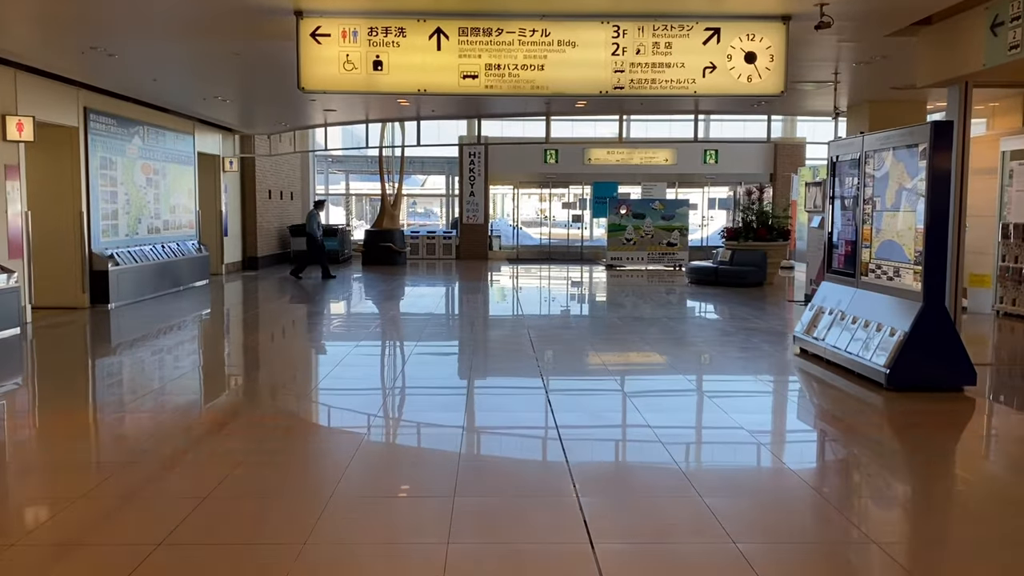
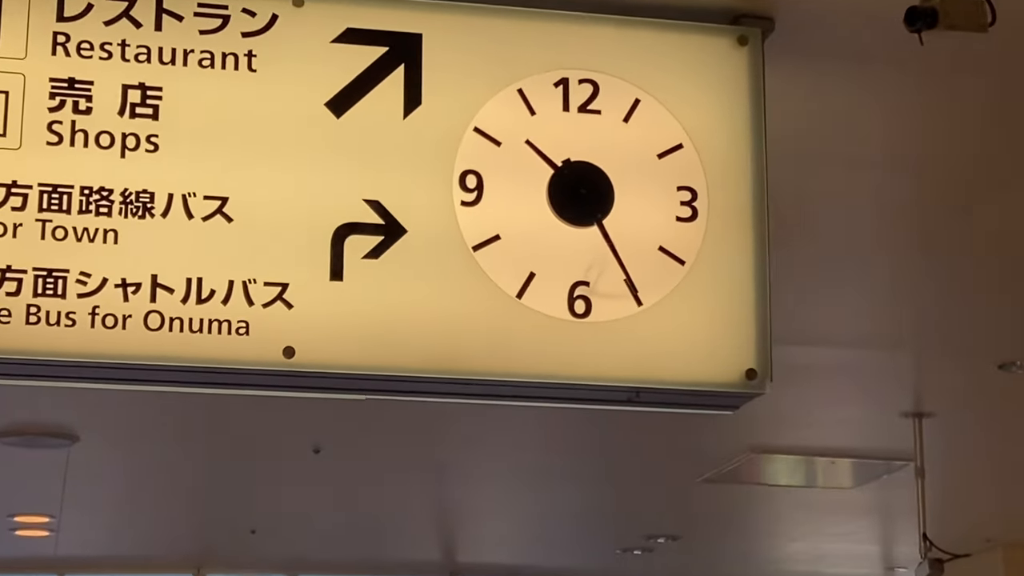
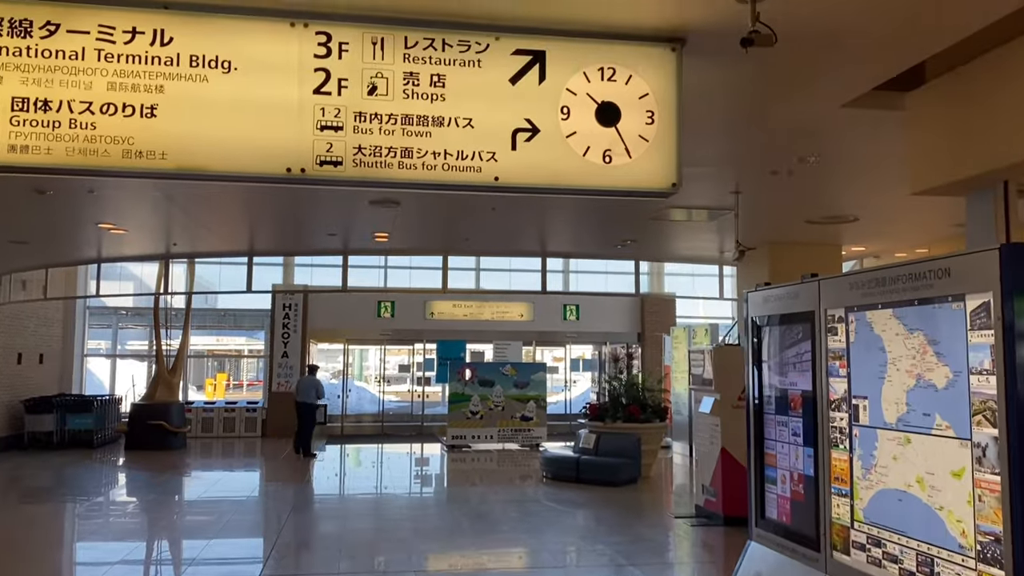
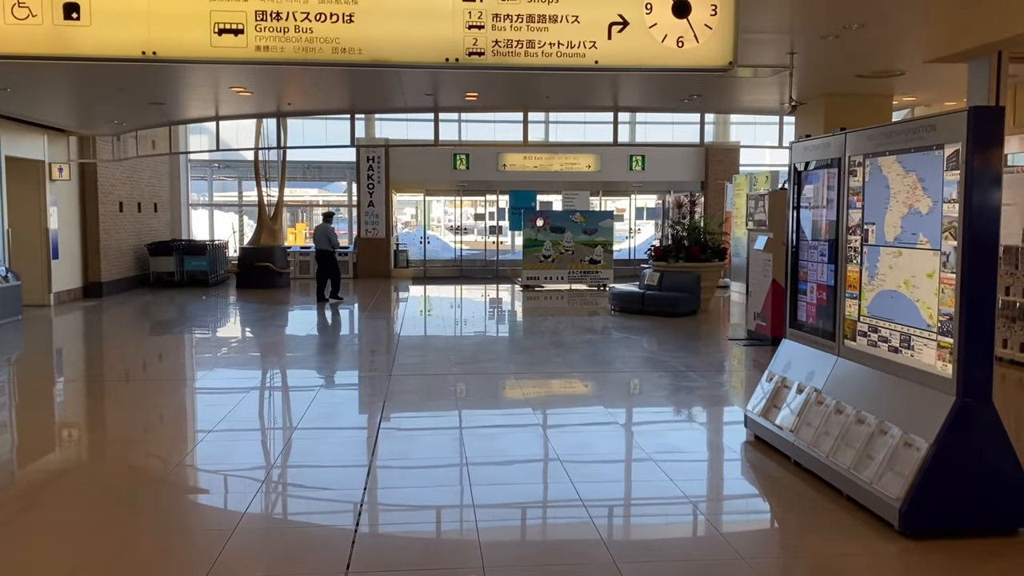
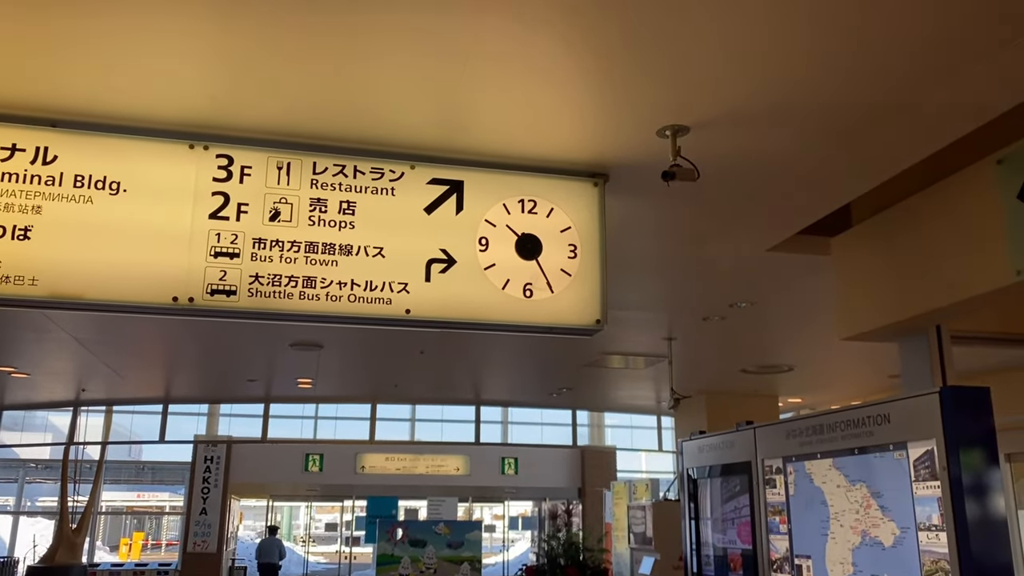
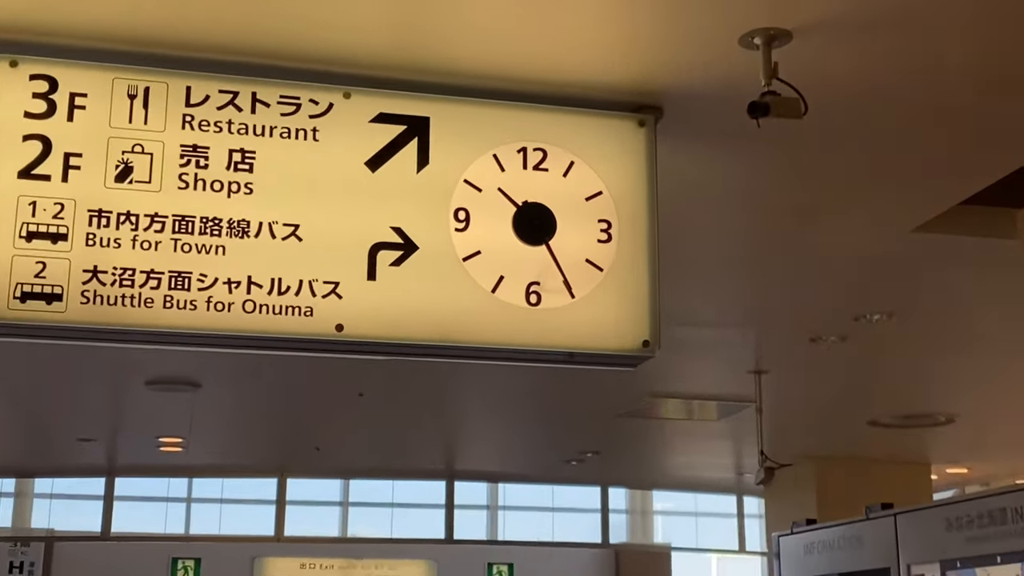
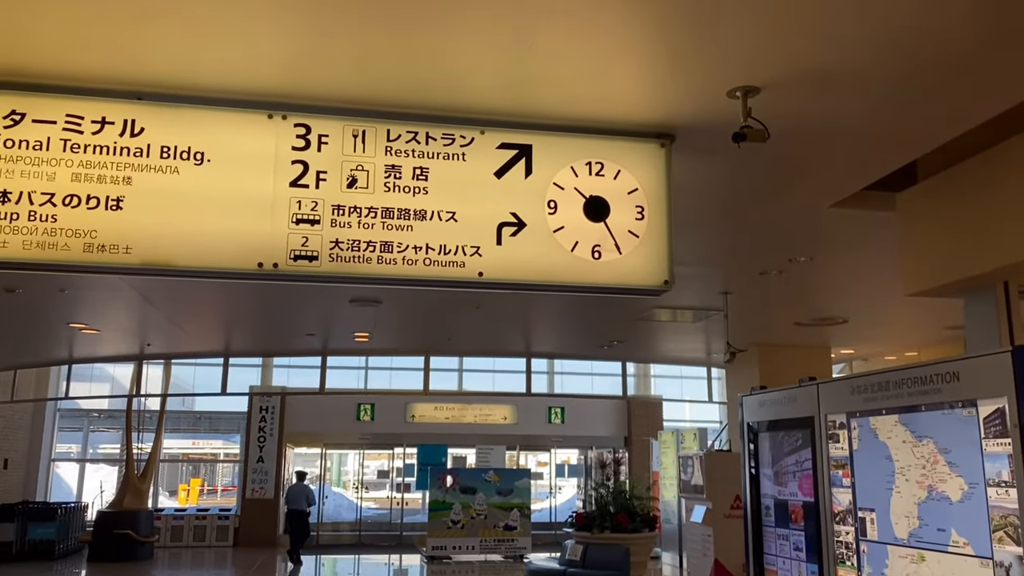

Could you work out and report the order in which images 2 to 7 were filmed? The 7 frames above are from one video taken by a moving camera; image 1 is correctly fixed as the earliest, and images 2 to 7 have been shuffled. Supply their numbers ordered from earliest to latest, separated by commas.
4, 3, 7, 5, 6, 2
